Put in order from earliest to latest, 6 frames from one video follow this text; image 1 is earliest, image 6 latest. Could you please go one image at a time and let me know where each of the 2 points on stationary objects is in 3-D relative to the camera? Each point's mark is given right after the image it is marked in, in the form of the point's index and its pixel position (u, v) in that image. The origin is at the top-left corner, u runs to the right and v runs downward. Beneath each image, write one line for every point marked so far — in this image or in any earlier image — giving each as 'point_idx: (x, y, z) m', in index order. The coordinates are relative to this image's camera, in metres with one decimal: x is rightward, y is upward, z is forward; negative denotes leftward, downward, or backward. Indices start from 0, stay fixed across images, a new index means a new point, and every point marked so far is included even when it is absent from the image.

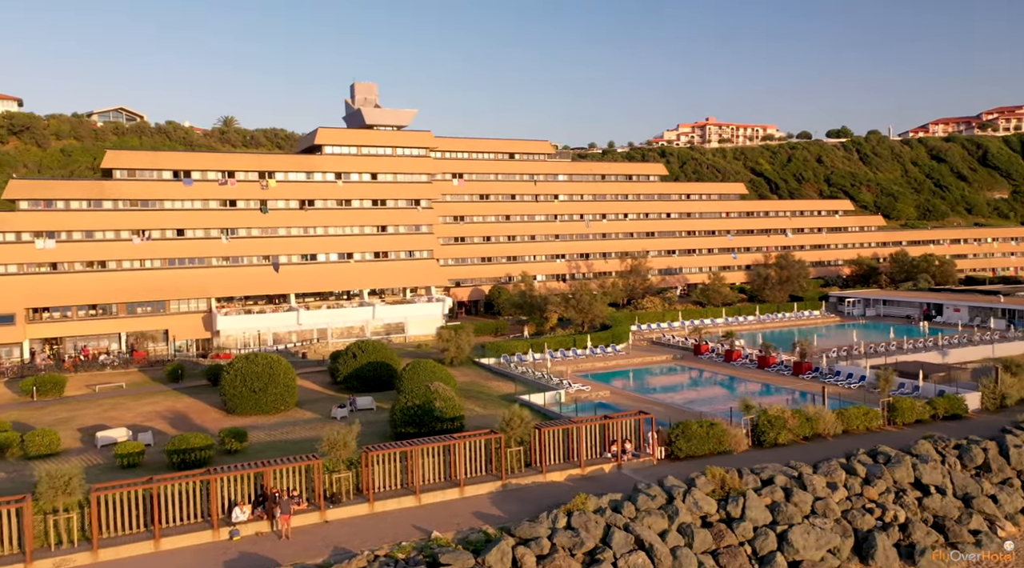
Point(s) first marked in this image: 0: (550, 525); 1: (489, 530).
0: (+0.9, -5.8, +19.3) m
1: (-0.5, -6.0, +19.3) m
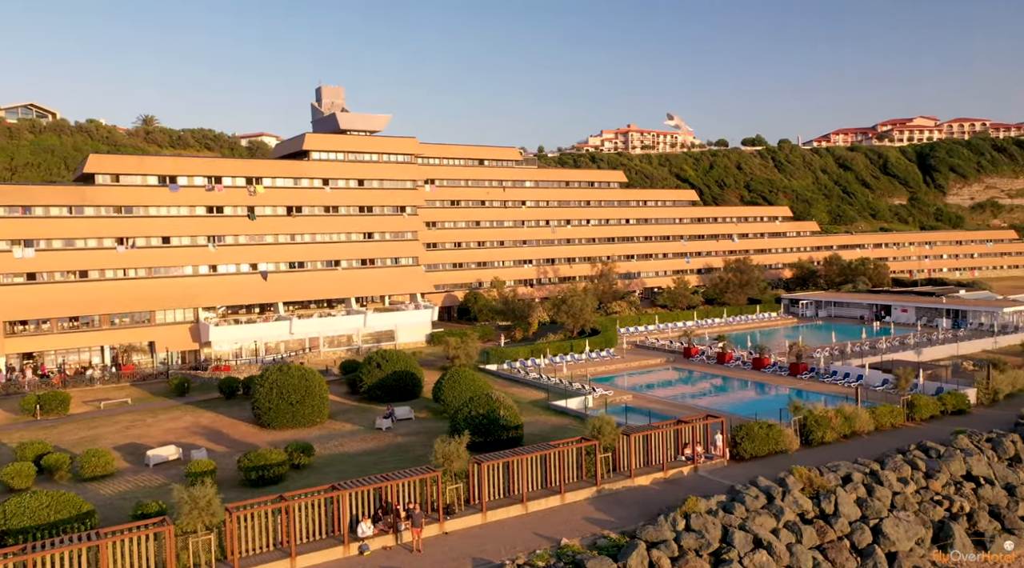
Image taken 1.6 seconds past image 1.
0: (+4.0, -6.1, +20.0) m
1: (+2.6, -6.3, +19.8) m
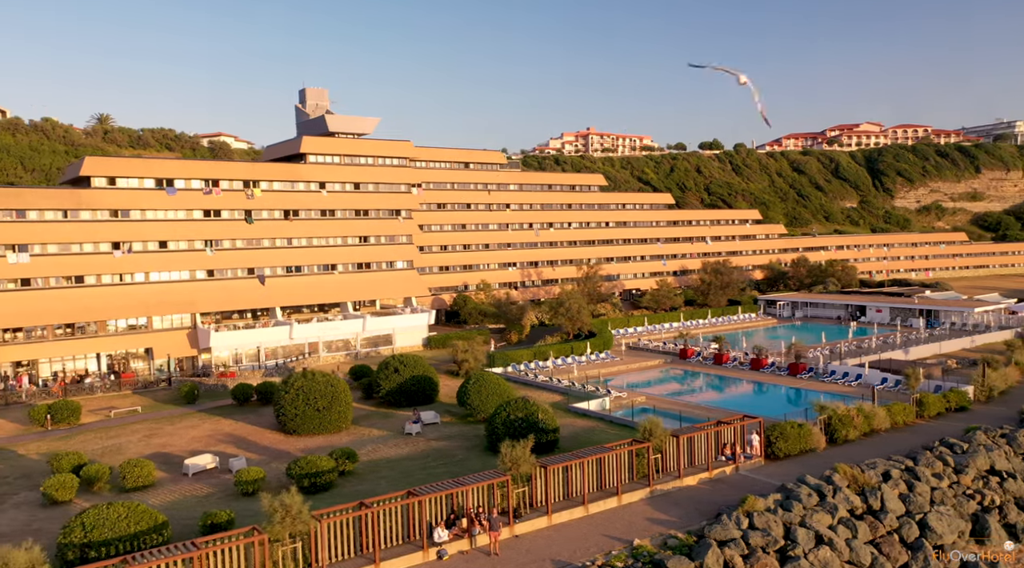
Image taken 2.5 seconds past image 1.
0: (+5.8, -6.2, +20.5) m
1: (+4.4, -6.4, +20.3) m
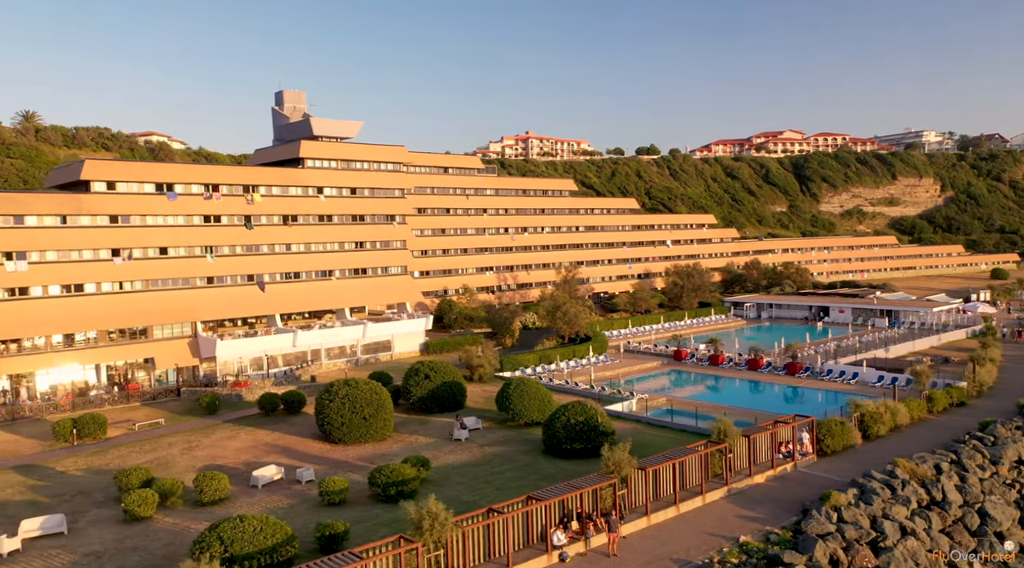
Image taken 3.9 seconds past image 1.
0: (+8.6, -6.4, +21.6) m
1: (+7.2, -6.6, +21.2) m
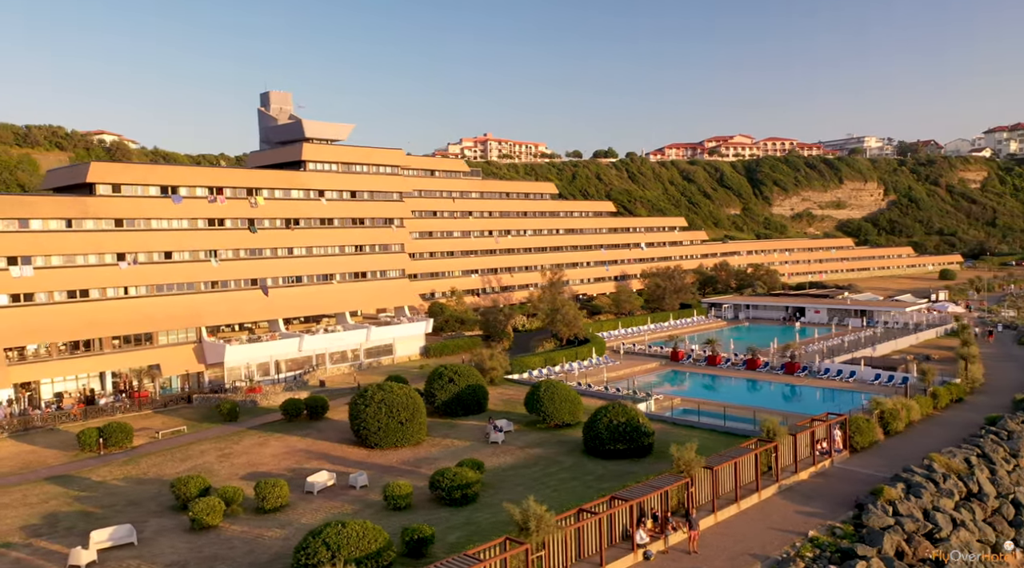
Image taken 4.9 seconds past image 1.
0: (+10.6, -6.5, +22.5) m
1: (+9.2, -6.7, +22.1) m
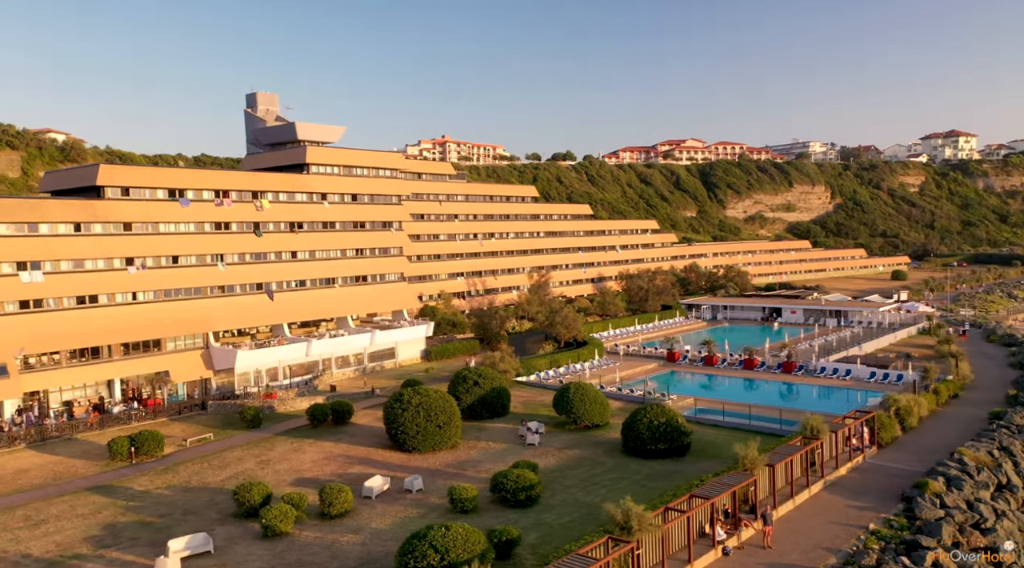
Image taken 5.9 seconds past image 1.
0: (+12.5, -6.5, +23.6) m
1: (+11.2, -6.7, +23.1) m
